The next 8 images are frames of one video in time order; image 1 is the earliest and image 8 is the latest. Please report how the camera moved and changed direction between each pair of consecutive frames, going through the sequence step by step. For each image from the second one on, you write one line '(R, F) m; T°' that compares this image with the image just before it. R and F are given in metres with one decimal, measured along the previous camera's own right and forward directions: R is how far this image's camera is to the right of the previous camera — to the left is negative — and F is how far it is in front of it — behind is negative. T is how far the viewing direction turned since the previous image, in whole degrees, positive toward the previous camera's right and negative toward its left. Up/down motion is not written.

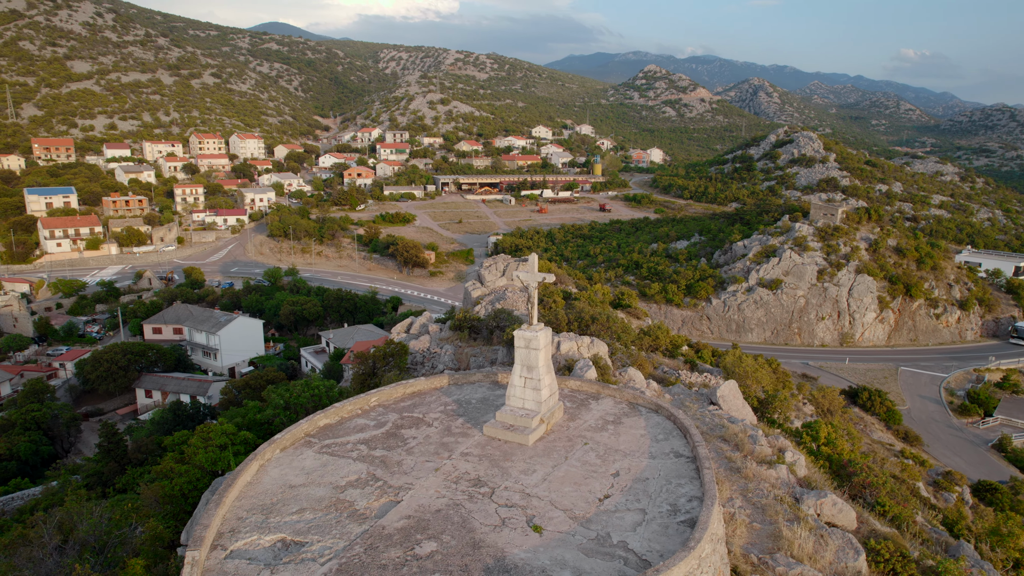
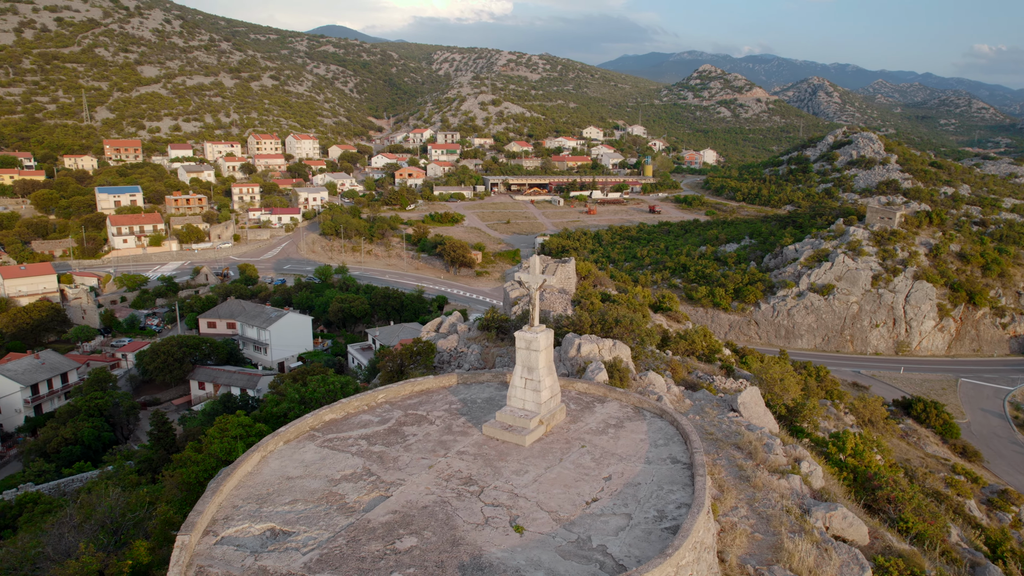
(+0.5, 0.0) m; -4°
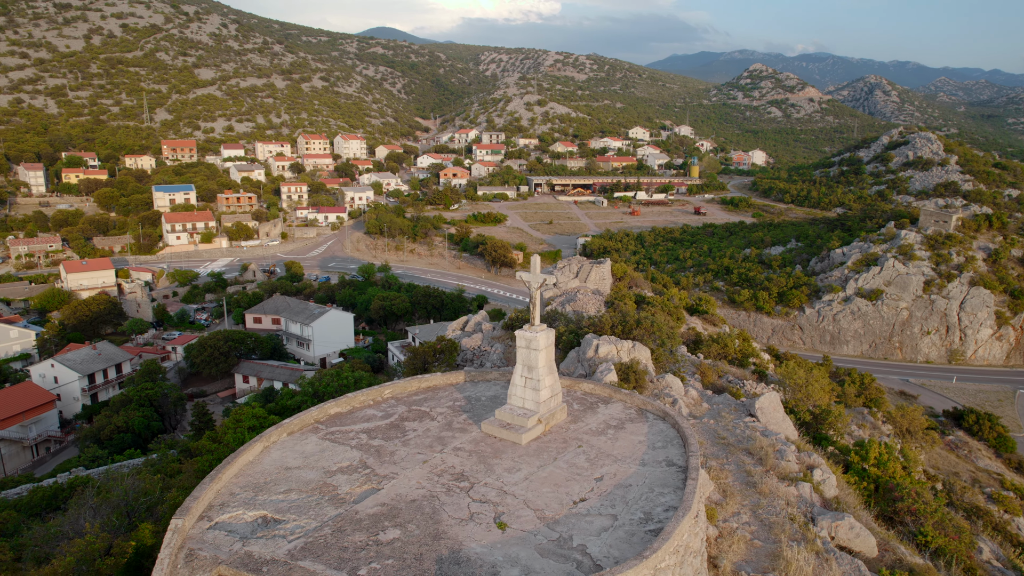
(+0.5, 0.0) m; -4°
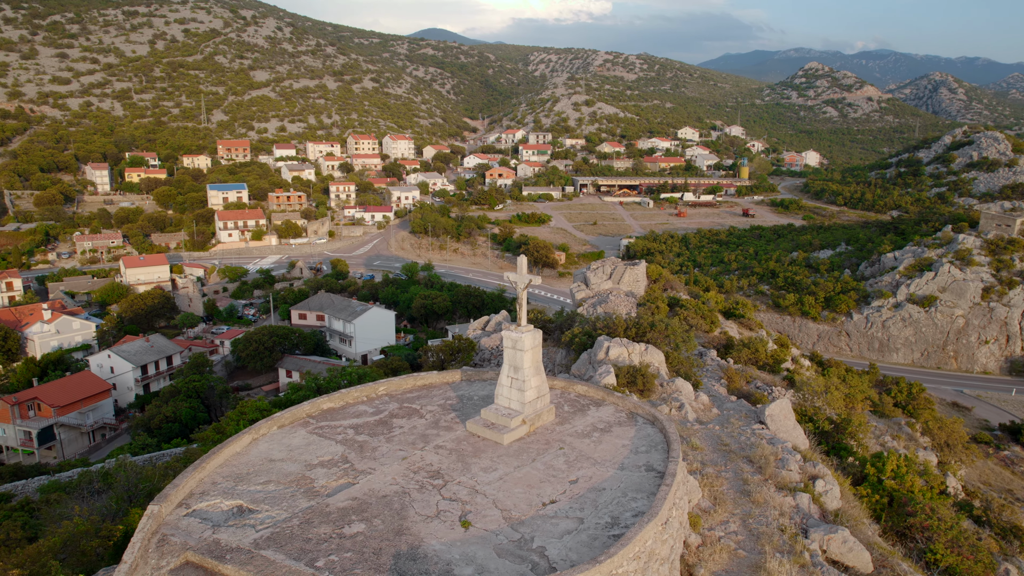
(+0.7, 0.0) m; -4°
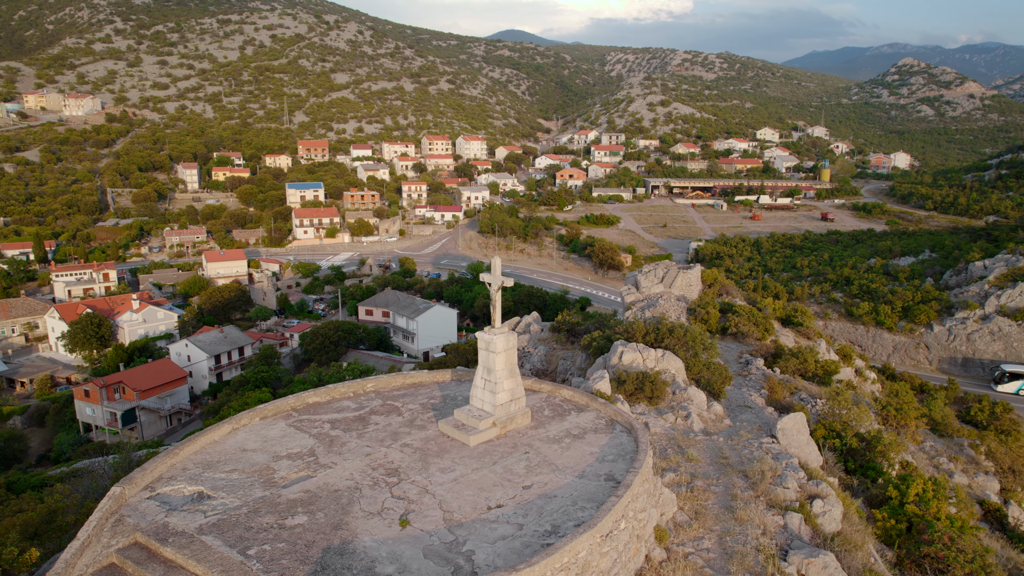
(+1.1, +0.1) m; -7°
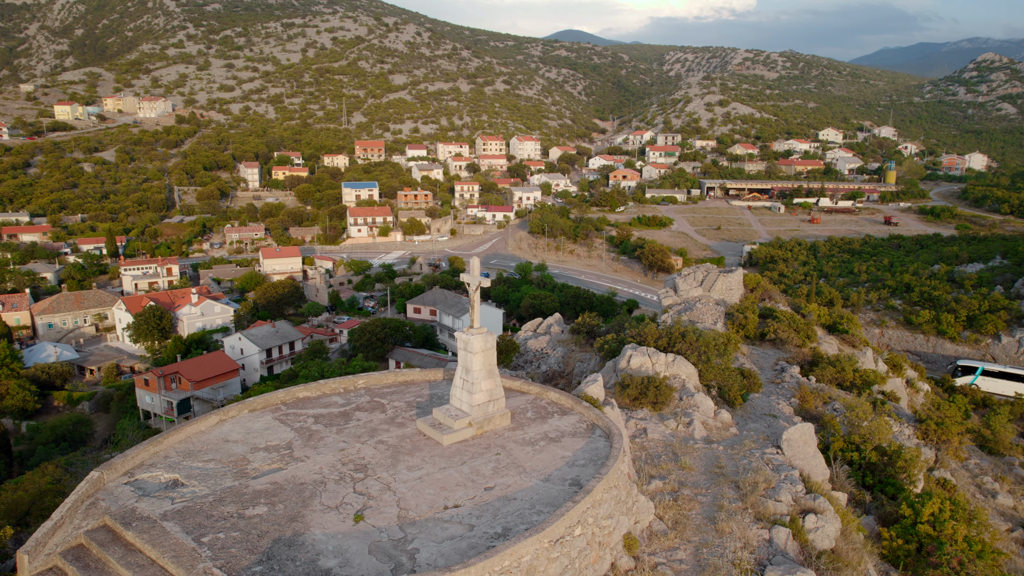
(+0.8, +0.1) m; -5°
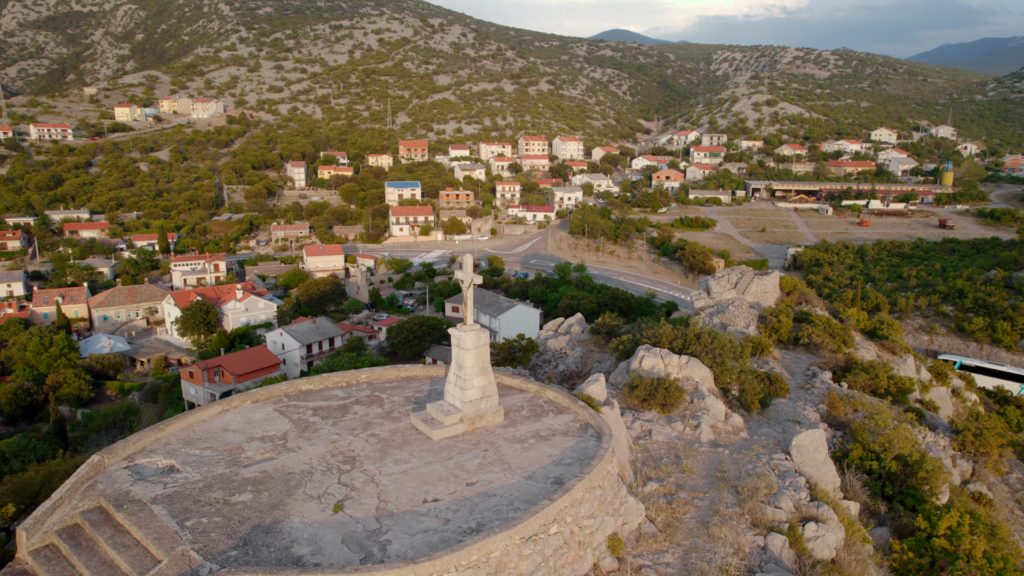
(+0.5, 0.0) m; -4°
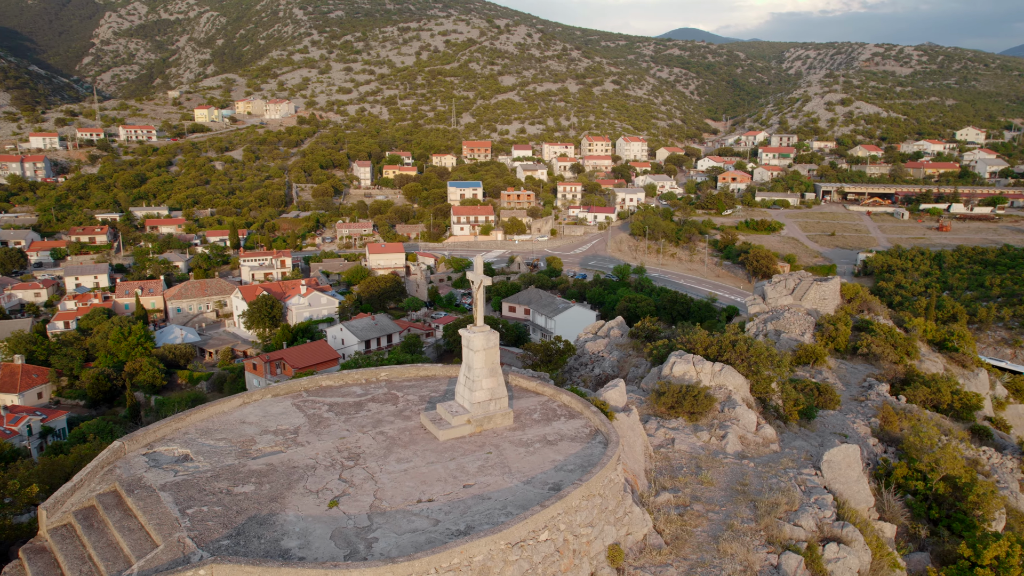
(+0.6, +0.1) m; -5°
